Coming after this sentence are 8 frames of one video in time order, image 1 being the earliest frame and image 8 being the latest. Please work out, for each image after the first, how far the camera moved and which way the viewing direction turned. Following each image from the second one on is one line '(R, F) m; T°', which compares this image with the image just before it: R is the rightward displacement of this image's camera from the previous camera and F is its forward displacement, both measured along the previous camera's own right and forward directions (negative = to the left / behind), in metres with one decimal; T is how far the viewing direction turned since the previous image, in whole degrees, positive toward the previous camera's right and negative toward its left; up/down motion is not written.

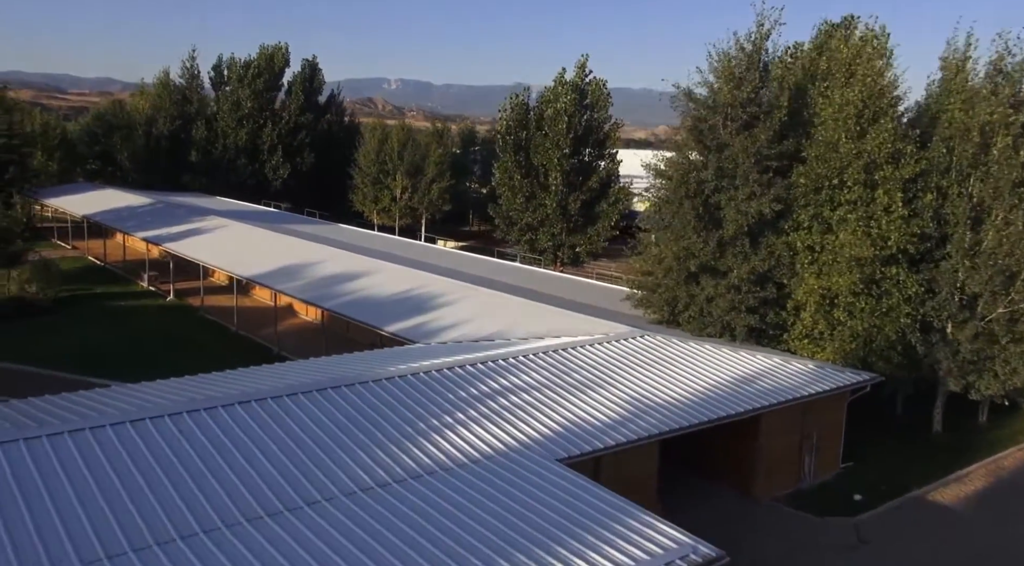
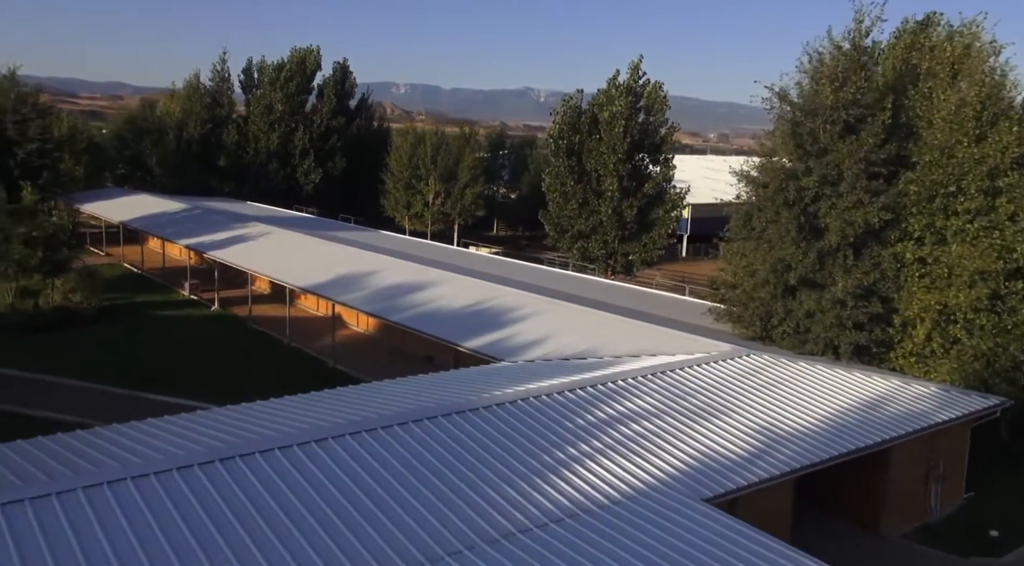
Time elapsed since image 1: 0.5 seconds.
(-1.3, +0.9) m; -1°
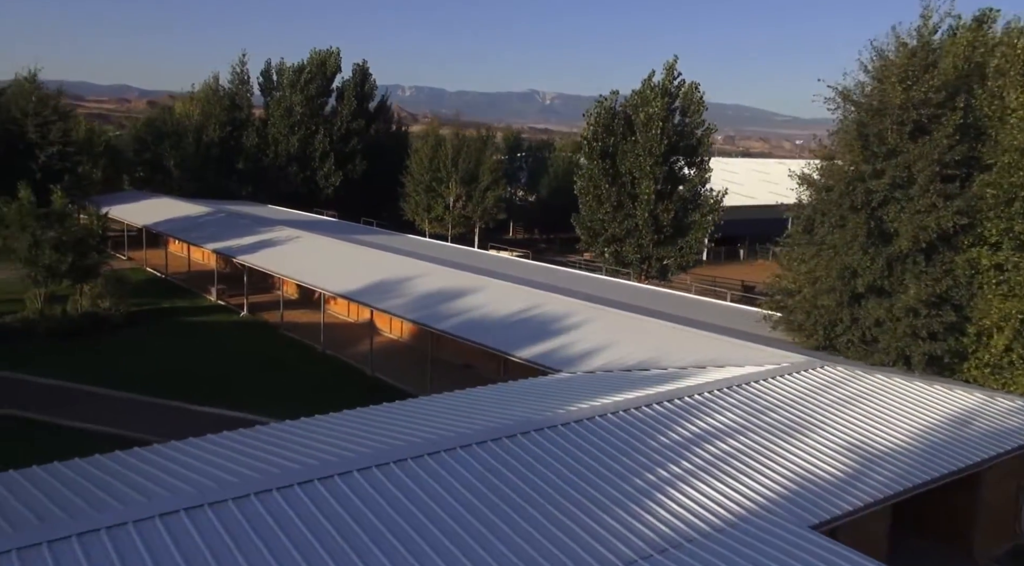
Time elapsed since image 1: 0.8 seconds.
(-0.8, +0.5) m; -1°
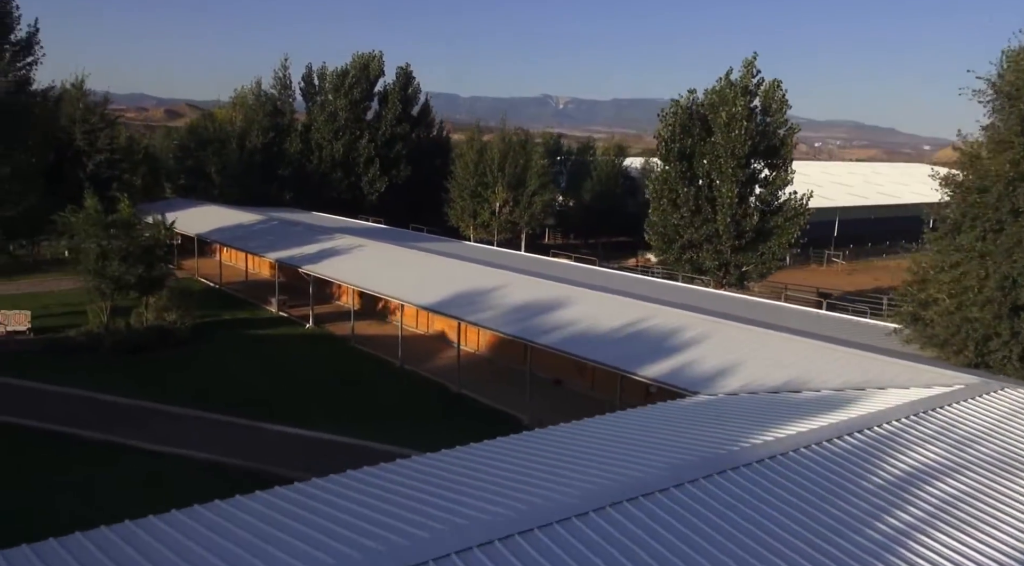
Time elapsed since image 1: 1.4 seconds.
(-1.7, +1.1) m; -1°
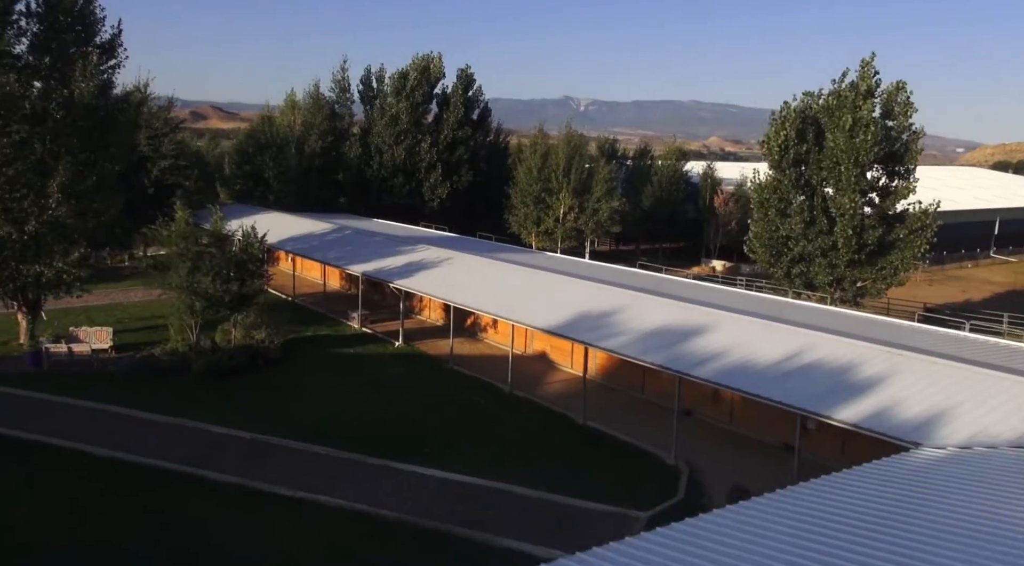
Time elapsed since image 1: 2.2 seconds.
(-2.1, +1.5) m; -2°
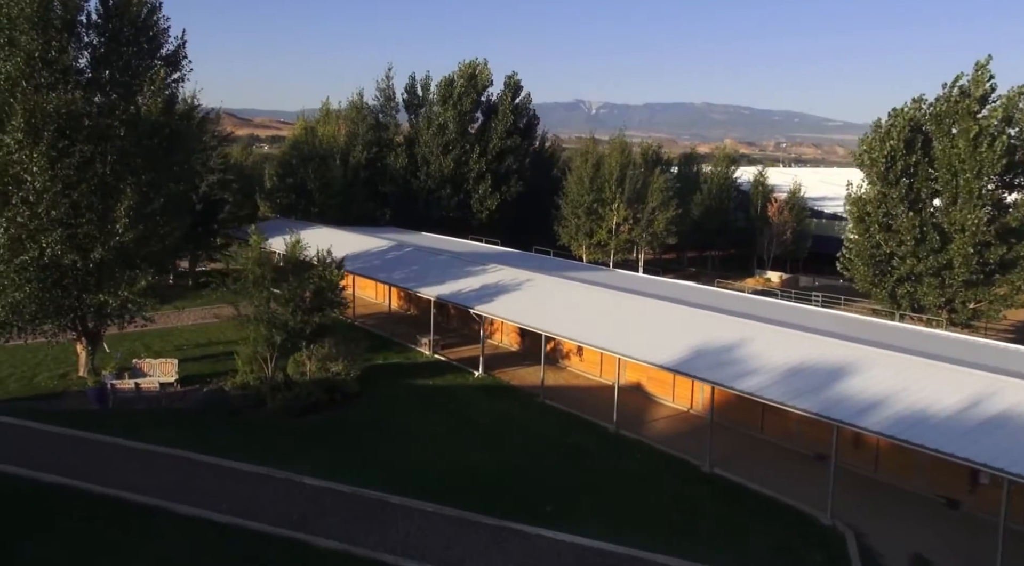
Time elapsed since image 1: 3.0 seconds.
(-1.8, +1.6) m; -1°
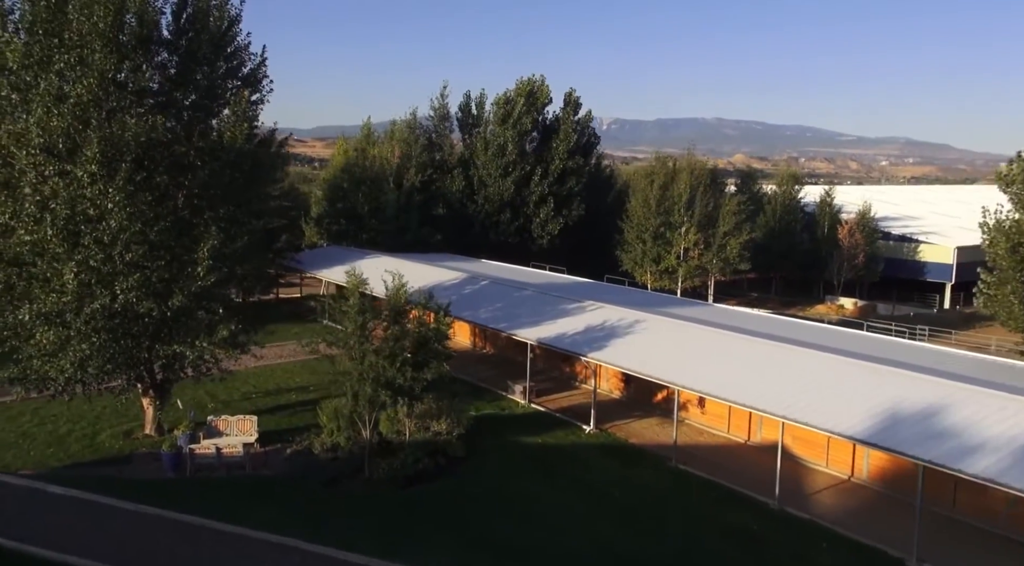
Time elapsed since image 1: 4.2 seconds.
(-2.3, +2.4) m; -1°
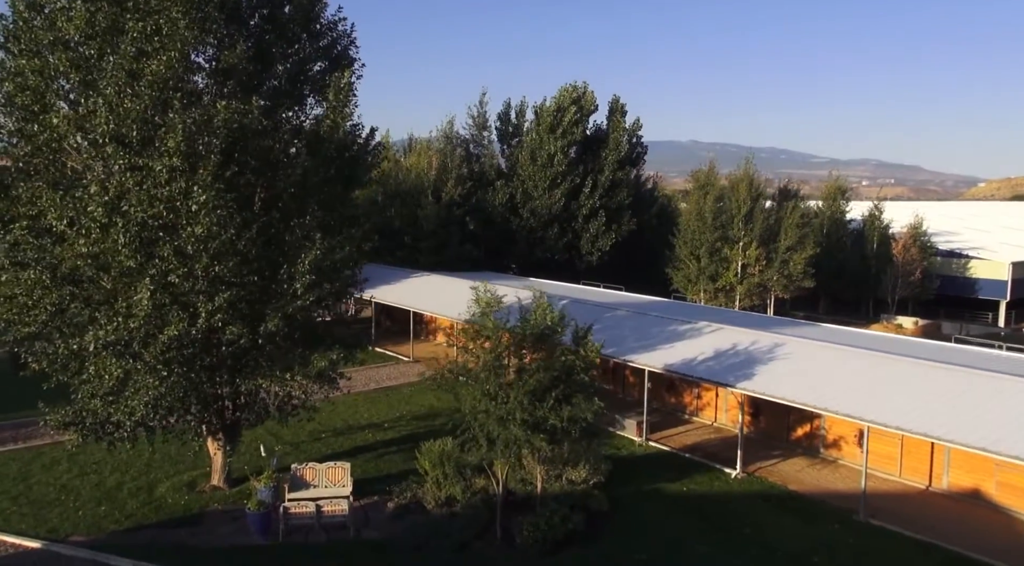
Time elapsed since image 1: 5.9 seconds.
(-2.9, +2.9) m; +1°
